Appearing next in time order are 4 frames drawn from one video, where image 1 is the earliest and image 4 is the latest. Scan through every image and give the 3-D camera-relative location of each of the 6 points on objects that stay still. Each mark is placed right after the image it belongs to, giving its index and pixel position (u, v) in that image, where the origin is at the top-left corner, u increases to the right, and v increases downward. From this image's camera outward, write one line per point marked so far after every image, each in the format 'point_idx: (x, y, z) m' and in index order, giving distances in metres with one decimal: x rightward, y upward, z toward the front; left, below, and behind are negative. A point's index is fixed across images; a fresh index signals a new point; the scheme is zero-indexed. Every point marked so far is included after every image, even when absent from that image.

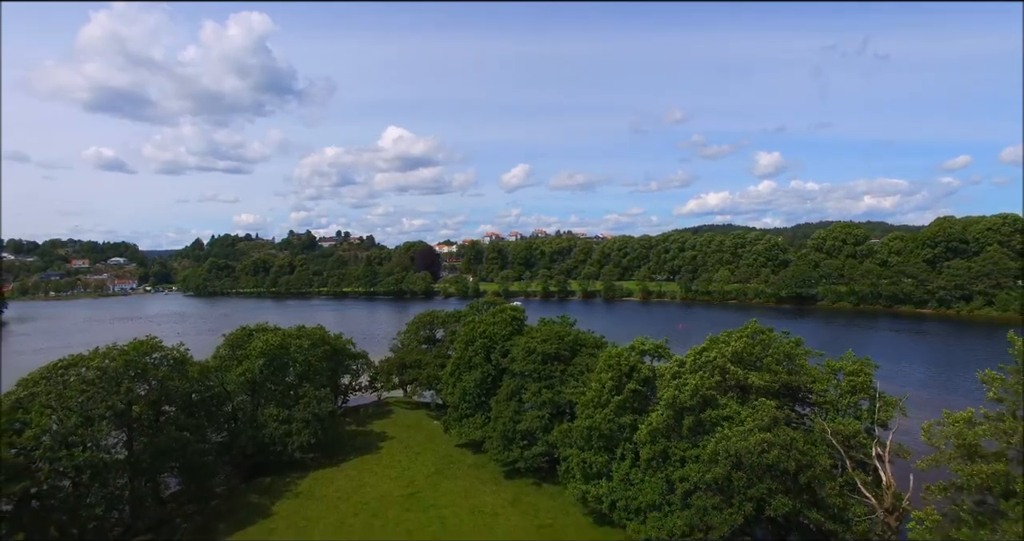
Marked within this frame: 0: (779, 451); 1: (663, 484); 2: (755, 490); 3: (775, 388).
0: (+7.8, -5.2, +16.6) m
1: (+5.2, -7.3, +19.6) m
2: (+7.2, -6.5, +16.9) m
3: (+9.1, -4.1, +19.1) m
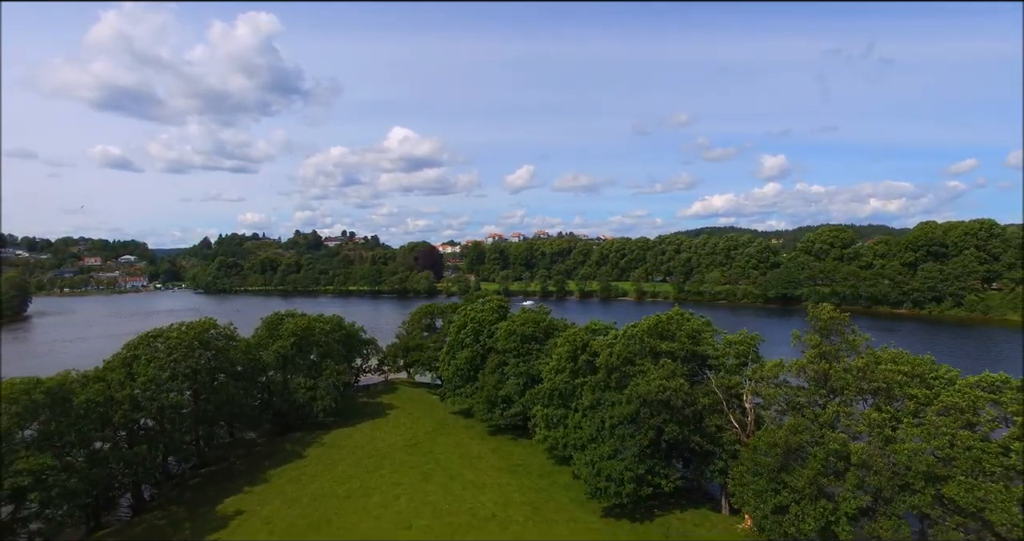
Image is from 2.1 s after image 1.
0: (+6.6, -5.1, +23.7) m
1: (+4.0, -7.1, +26.6) m
2: (+6.0, -6.4, +23.9) m
3: (+7.9, -3.9, +26.1) m
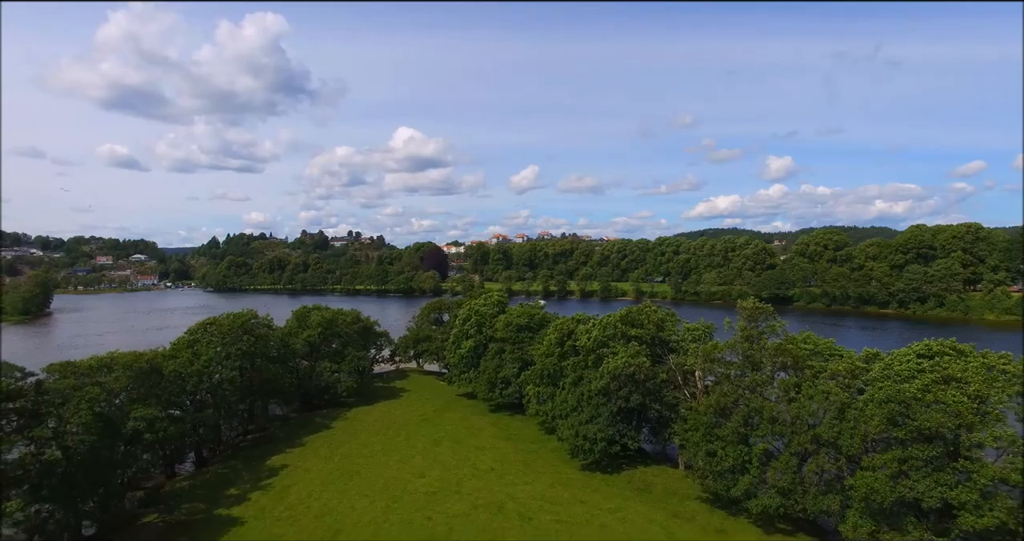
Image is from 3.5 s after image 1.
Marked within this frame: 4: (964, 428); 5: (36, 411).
0: (+6.3, -5.0, +29.3) m
1: (+3.8, -7.1, +32.3) m
2: (+5.8, -6.3, +29.6) m
3: (+7.7, -3.9, +31.8) m
4: (+13.2, -4.5, +16.6) m
5: (-16.9, -5.0, +19.9) m
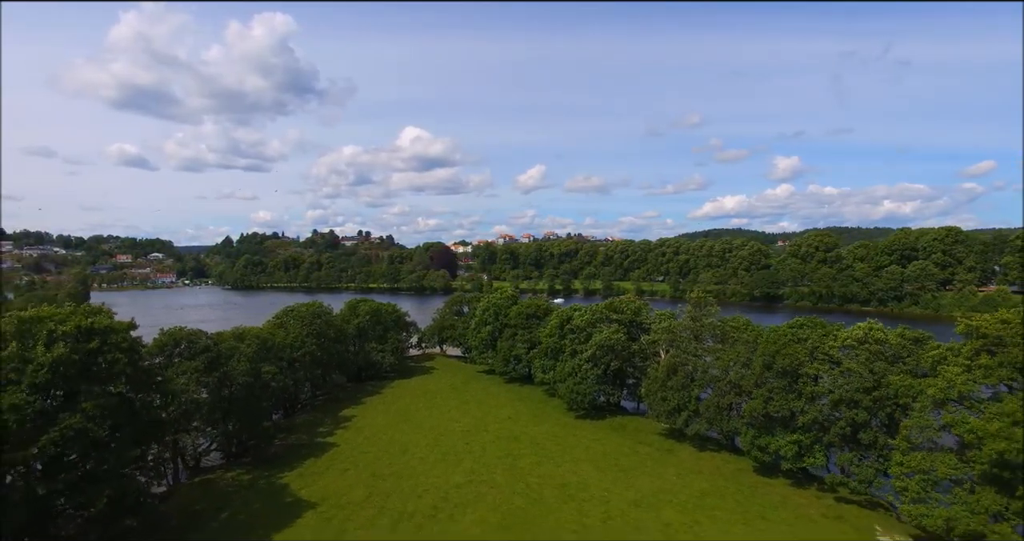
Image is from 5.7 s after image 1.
0: (+7.2, -5.0, +39.9) m
1: (+4.6, -7.1, +42.9) m
2: (+6.6, -6.3, +40.1) m
3: (+8.6, -3.9, +42.3) m
4: (+13.9, -4.6, +27.0) m
5: (-16.1, -4.9, +30.7) m
